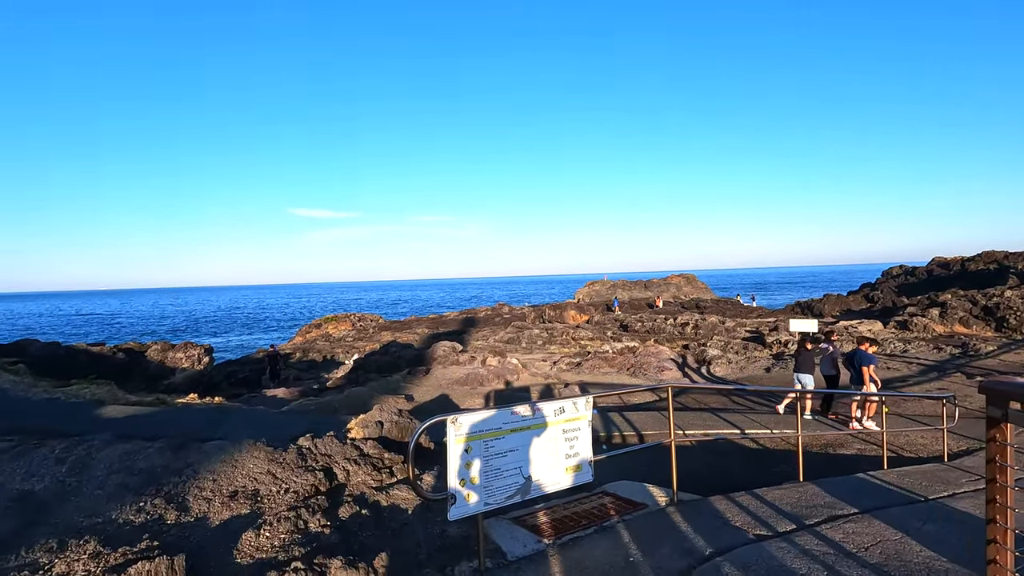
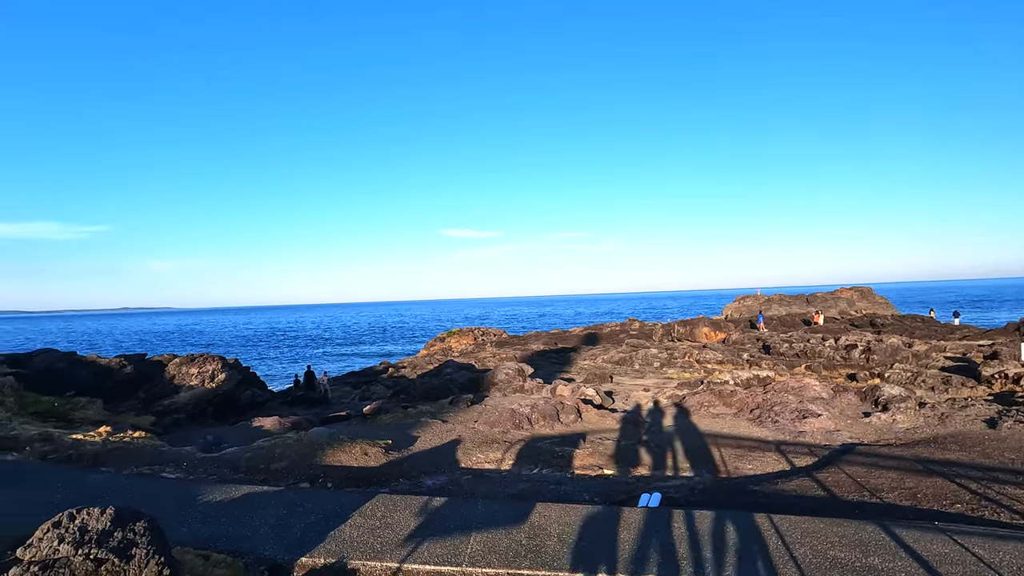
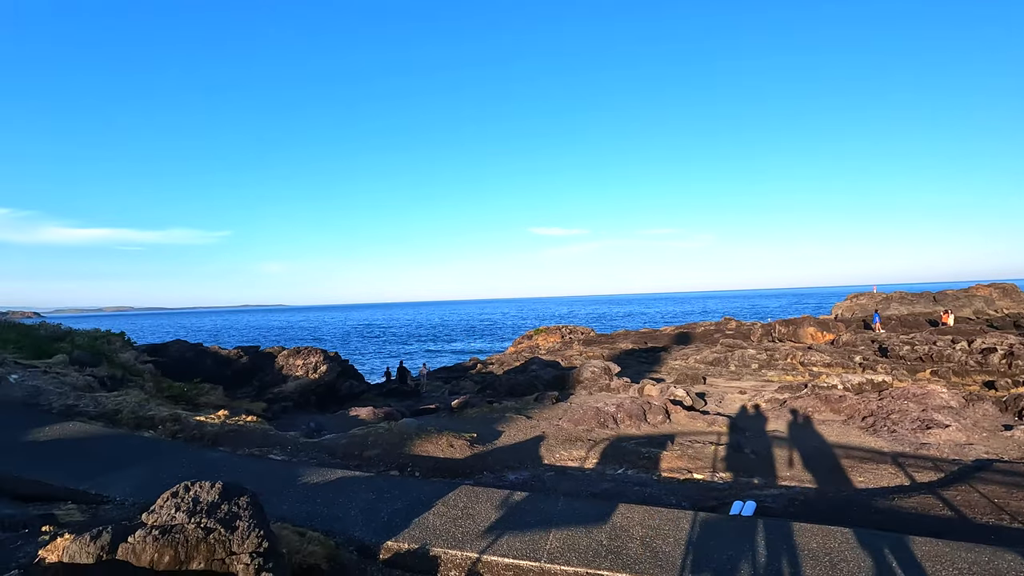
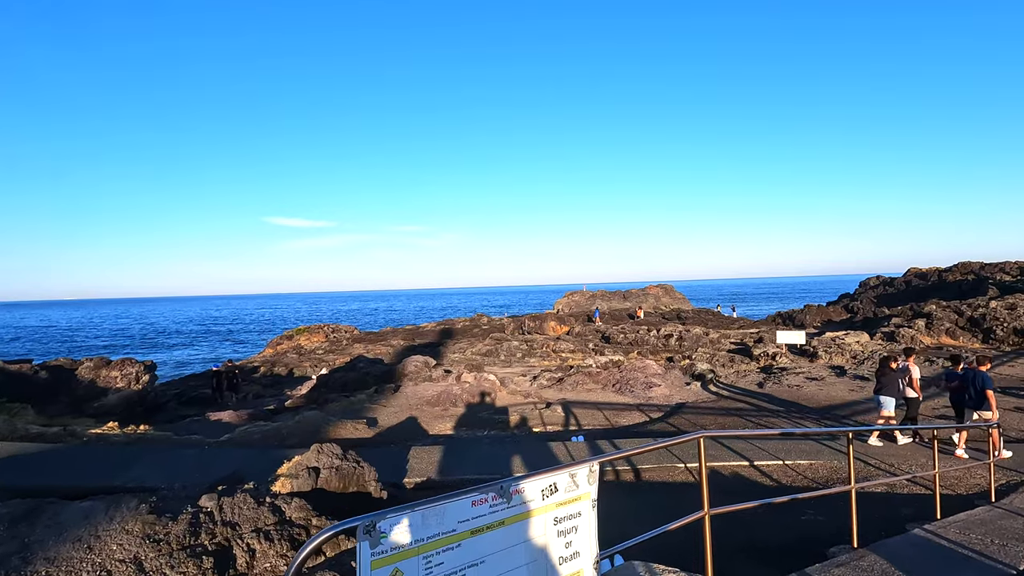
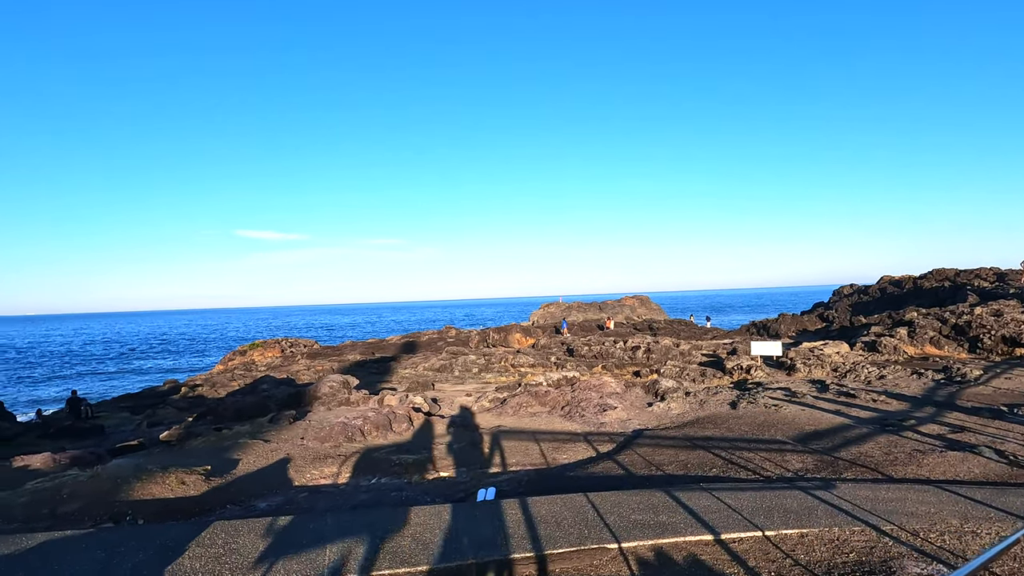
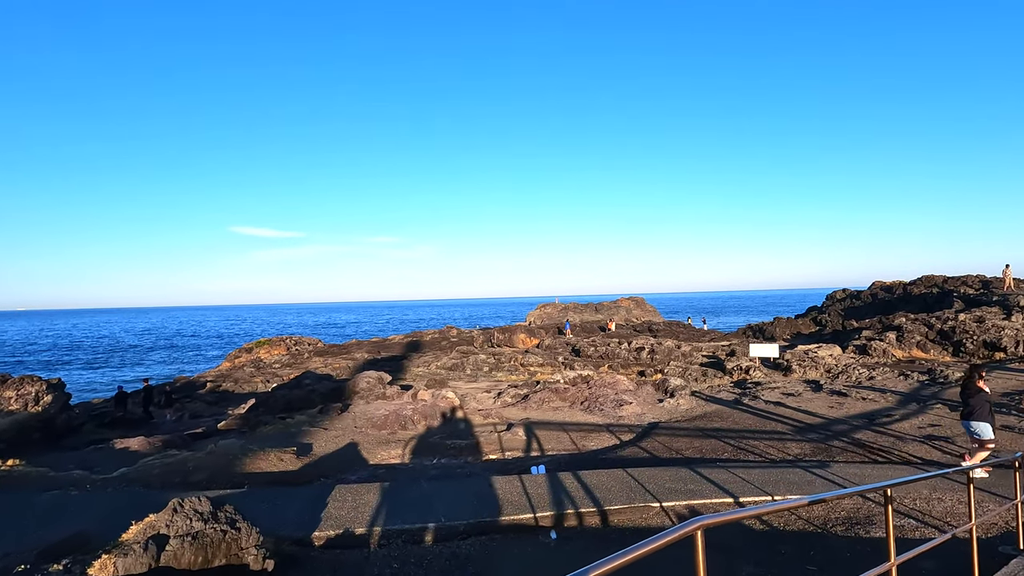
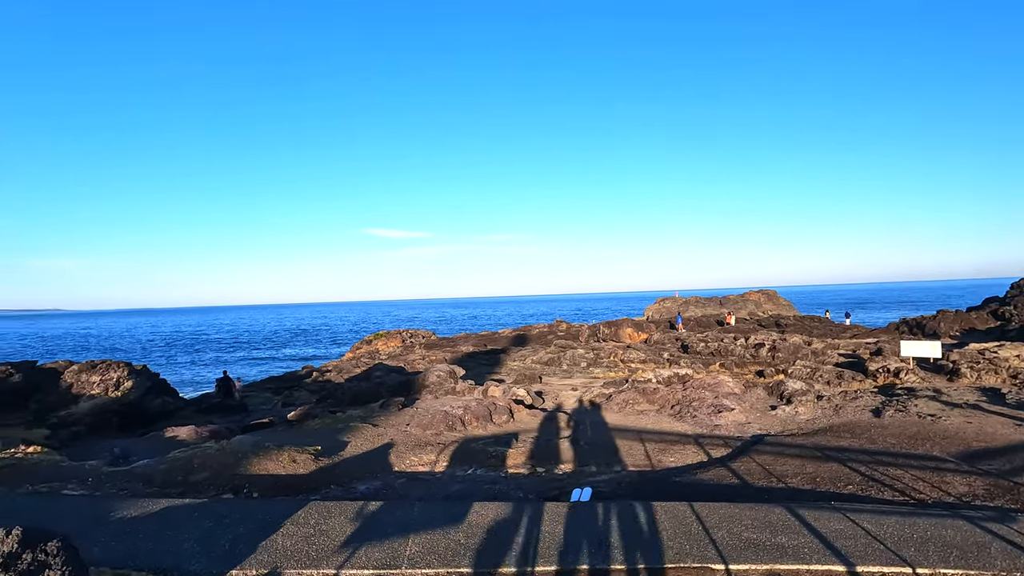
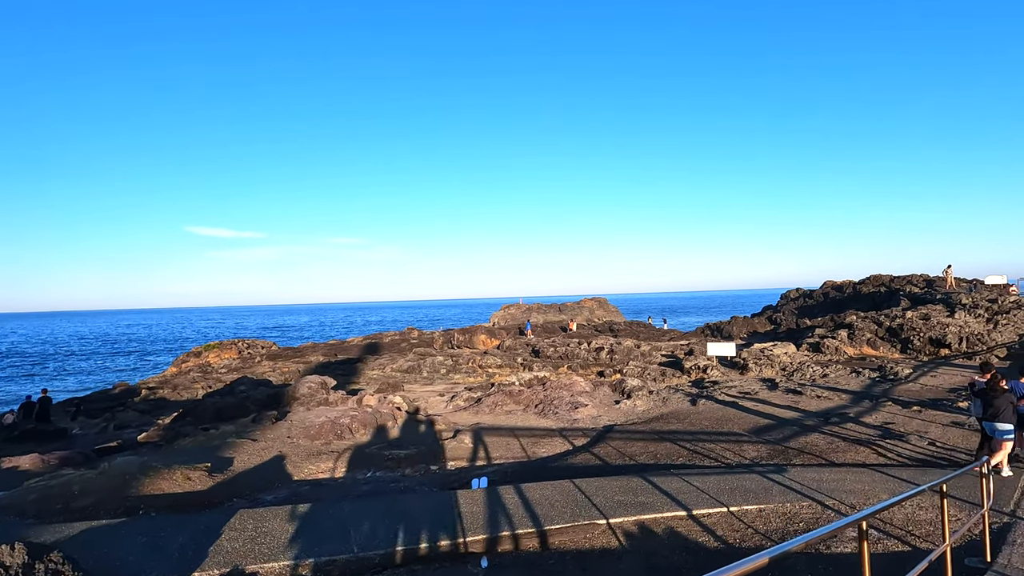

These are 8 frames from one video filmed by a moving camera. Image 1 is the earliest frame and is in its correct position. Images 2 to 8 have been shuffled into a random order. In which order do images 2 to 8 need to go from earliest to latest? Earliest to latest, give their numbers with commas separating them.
4, 6, 8, 5, 7, 2, 3
